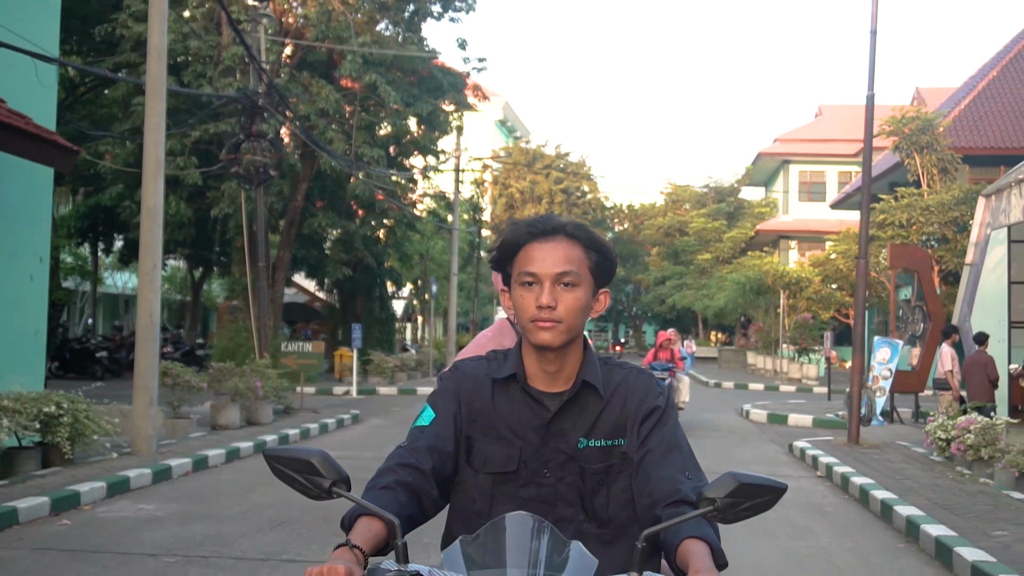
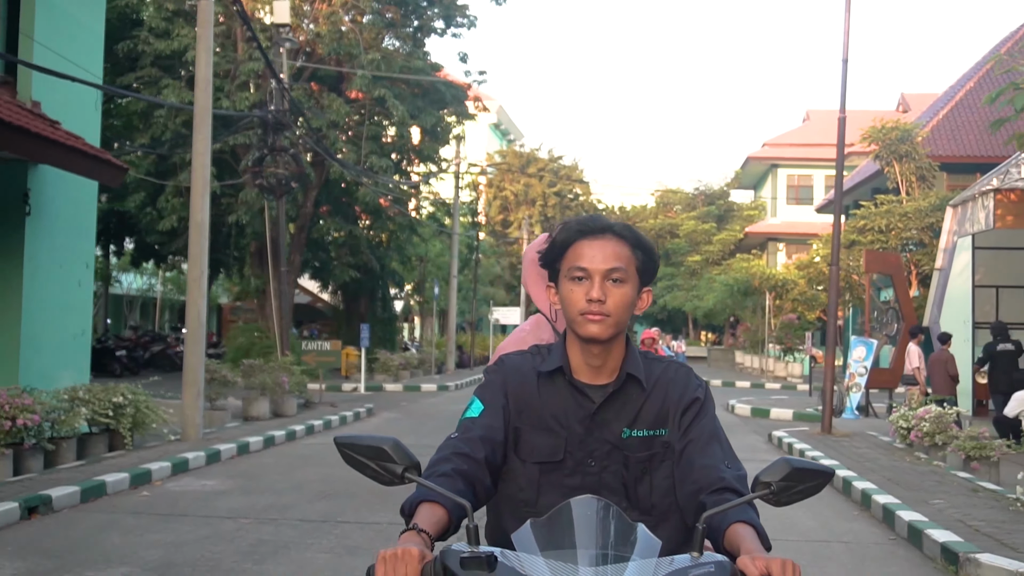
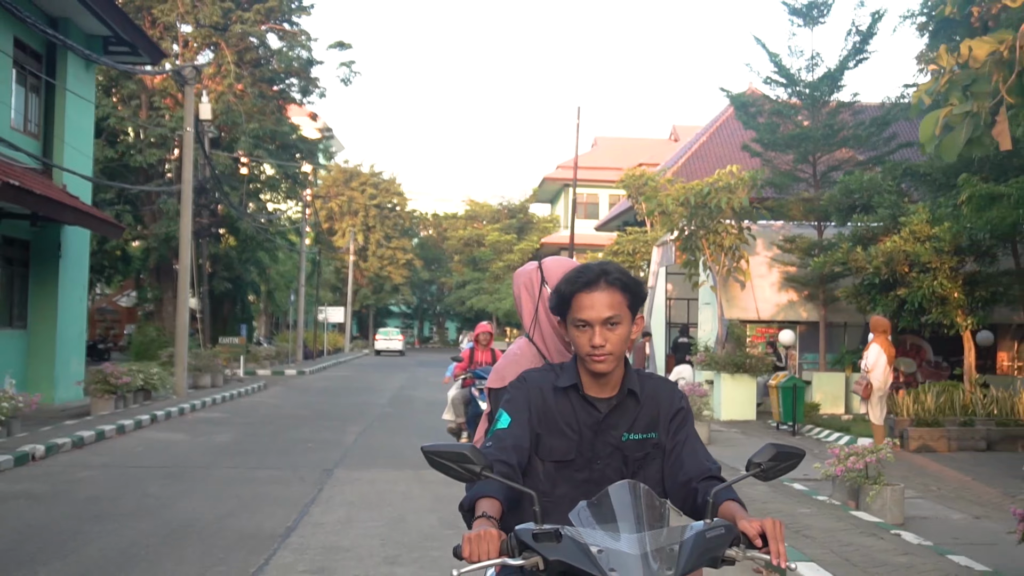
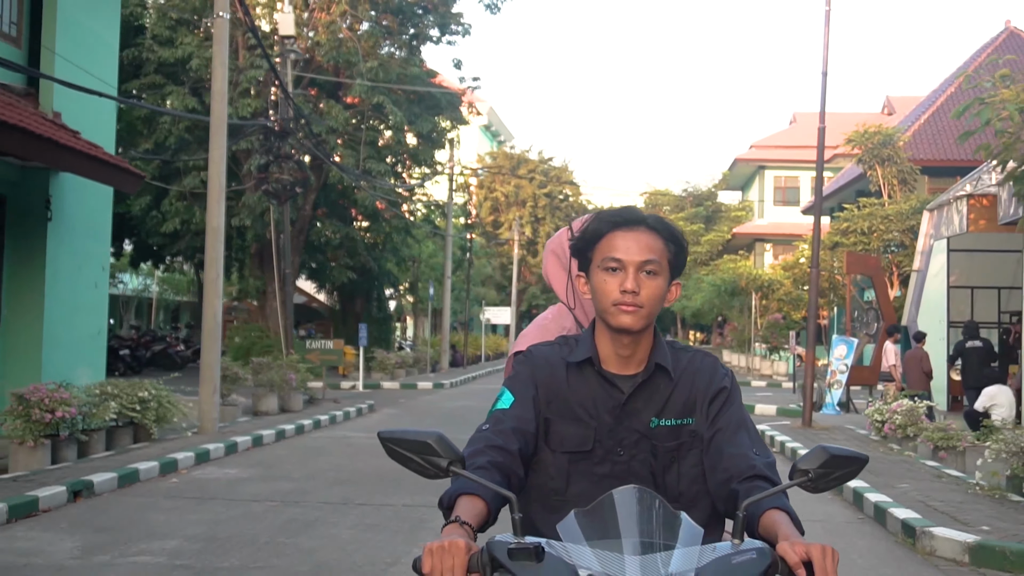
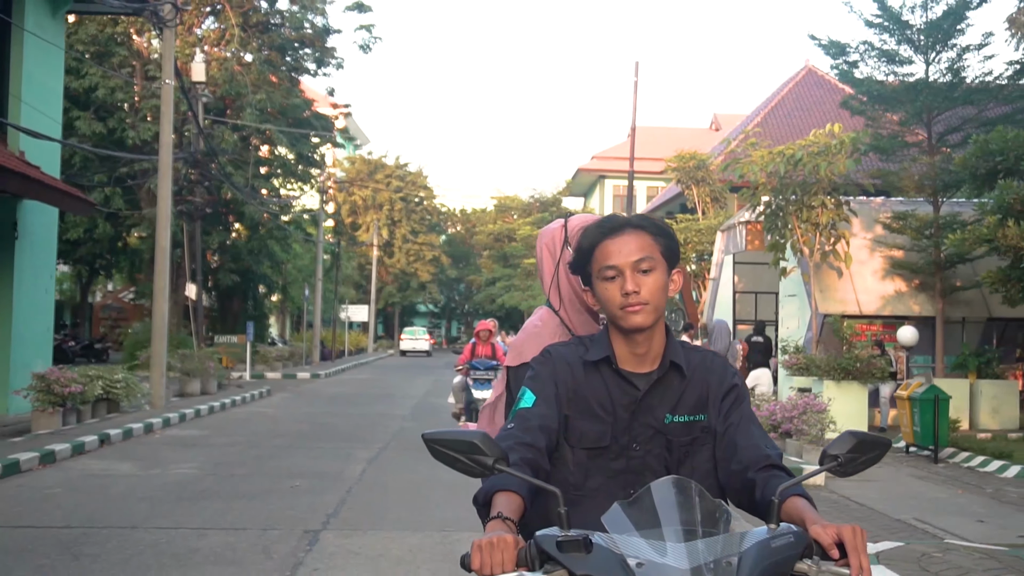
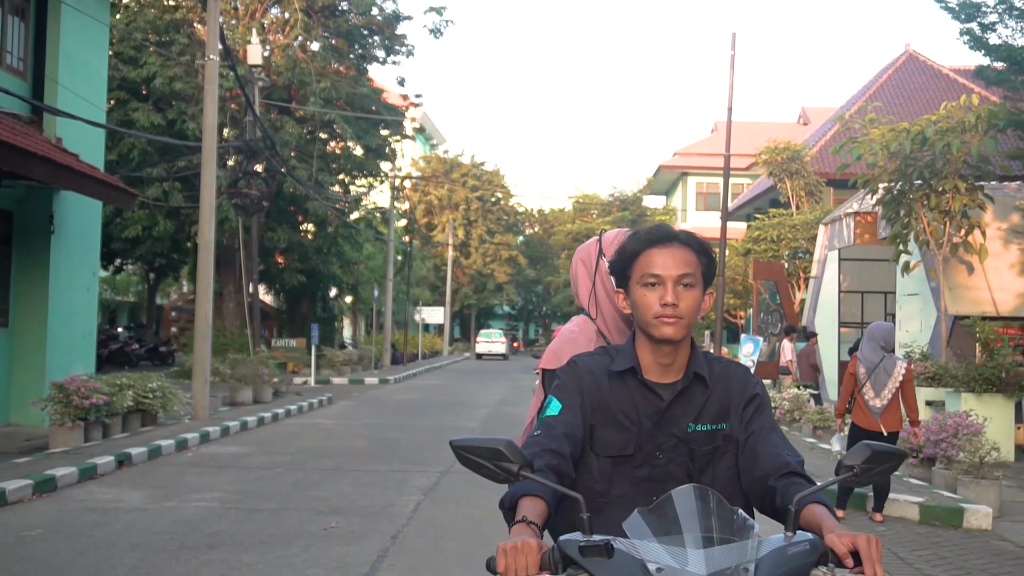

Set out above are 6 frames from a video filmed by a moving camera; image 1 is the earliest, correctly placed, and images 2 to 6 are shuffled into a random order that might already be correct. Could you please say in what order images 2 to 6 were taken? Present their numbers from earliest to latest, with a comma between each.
2, 4, 6, 5, 3
